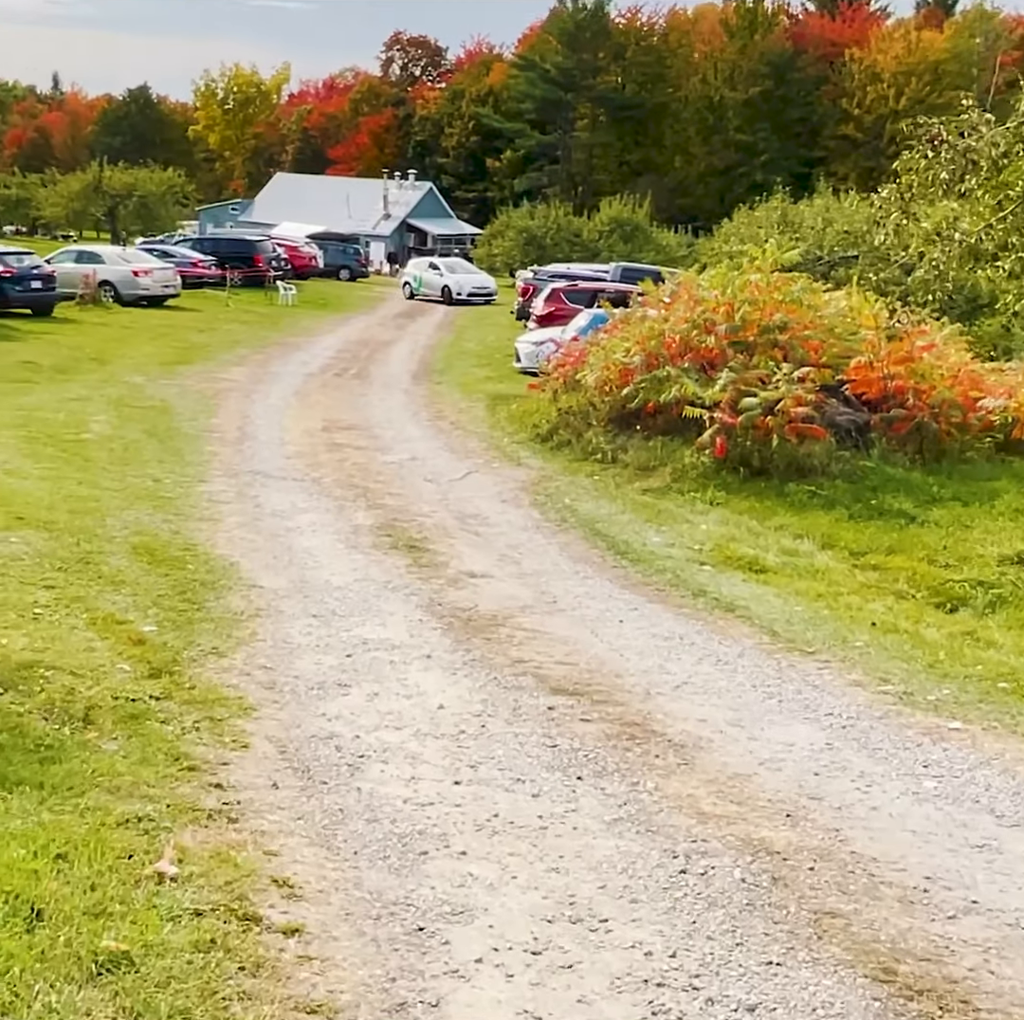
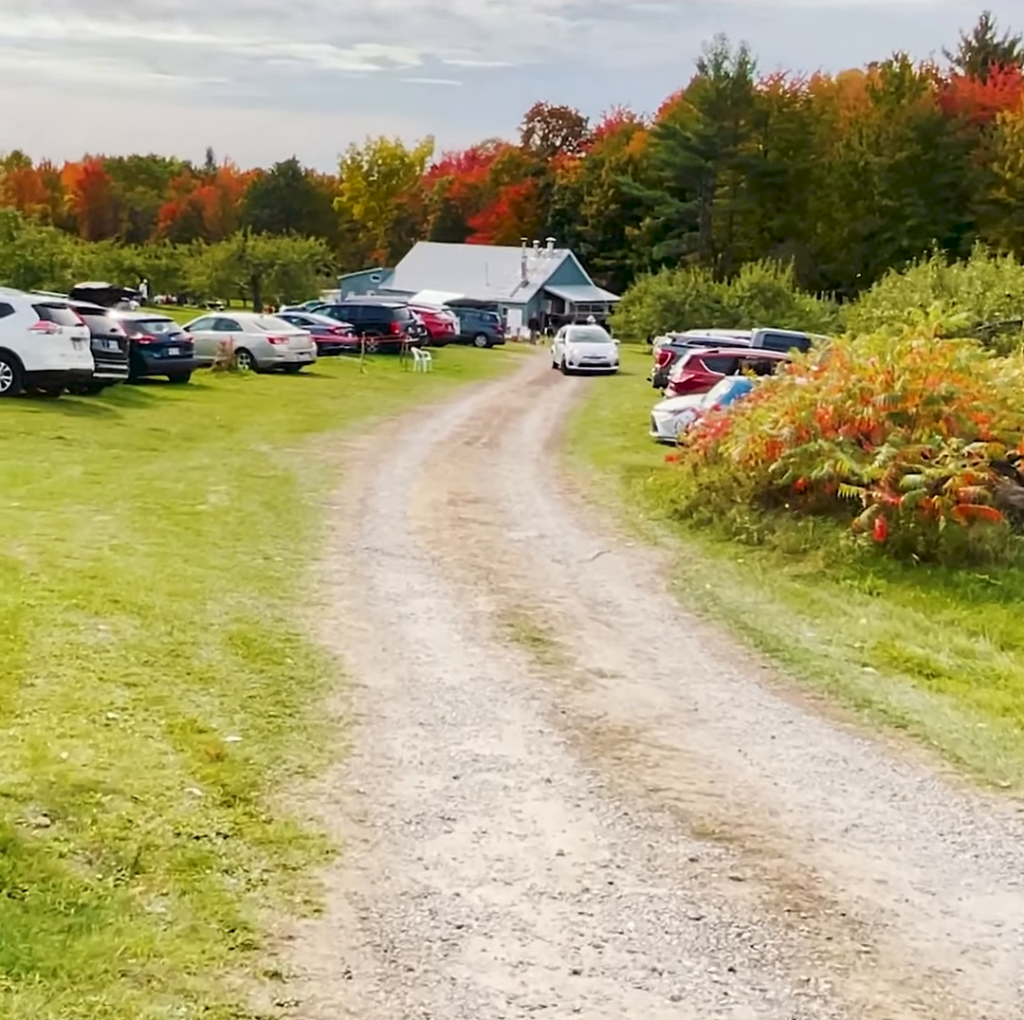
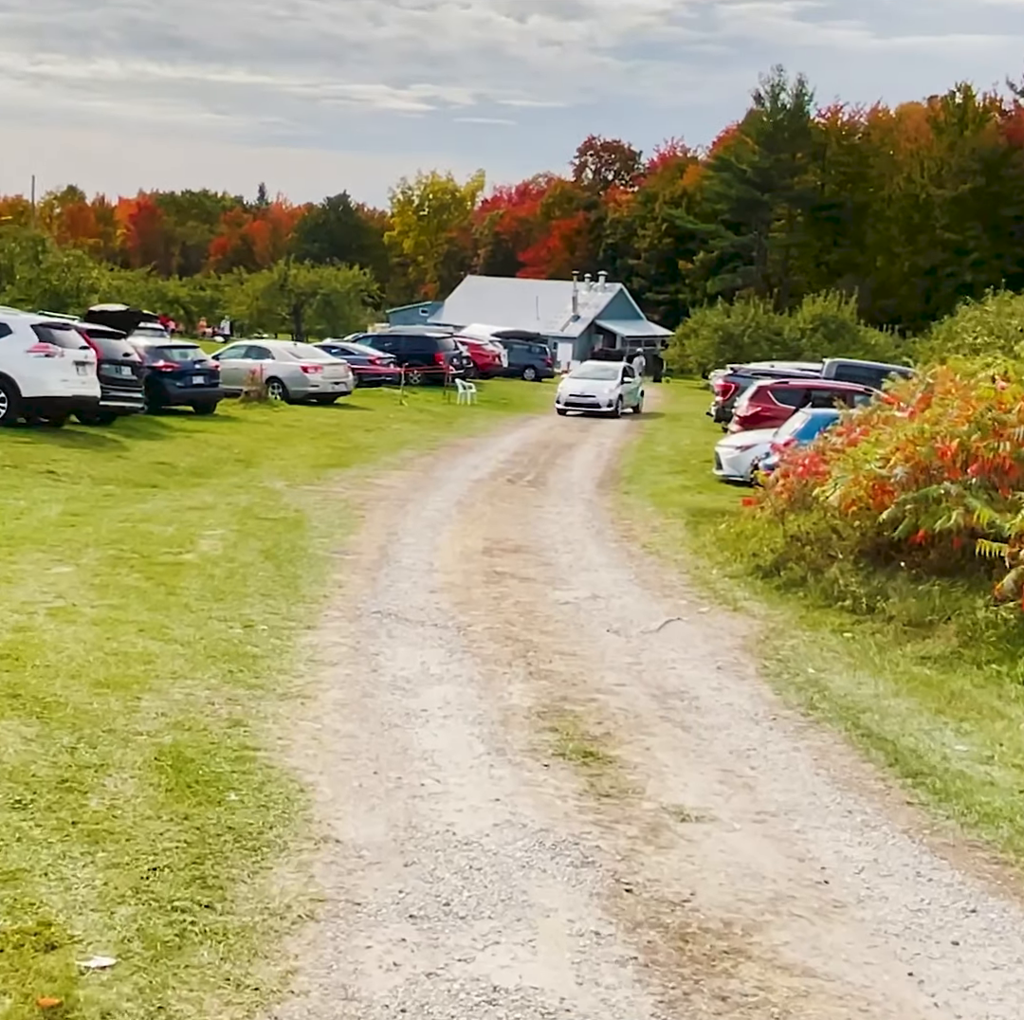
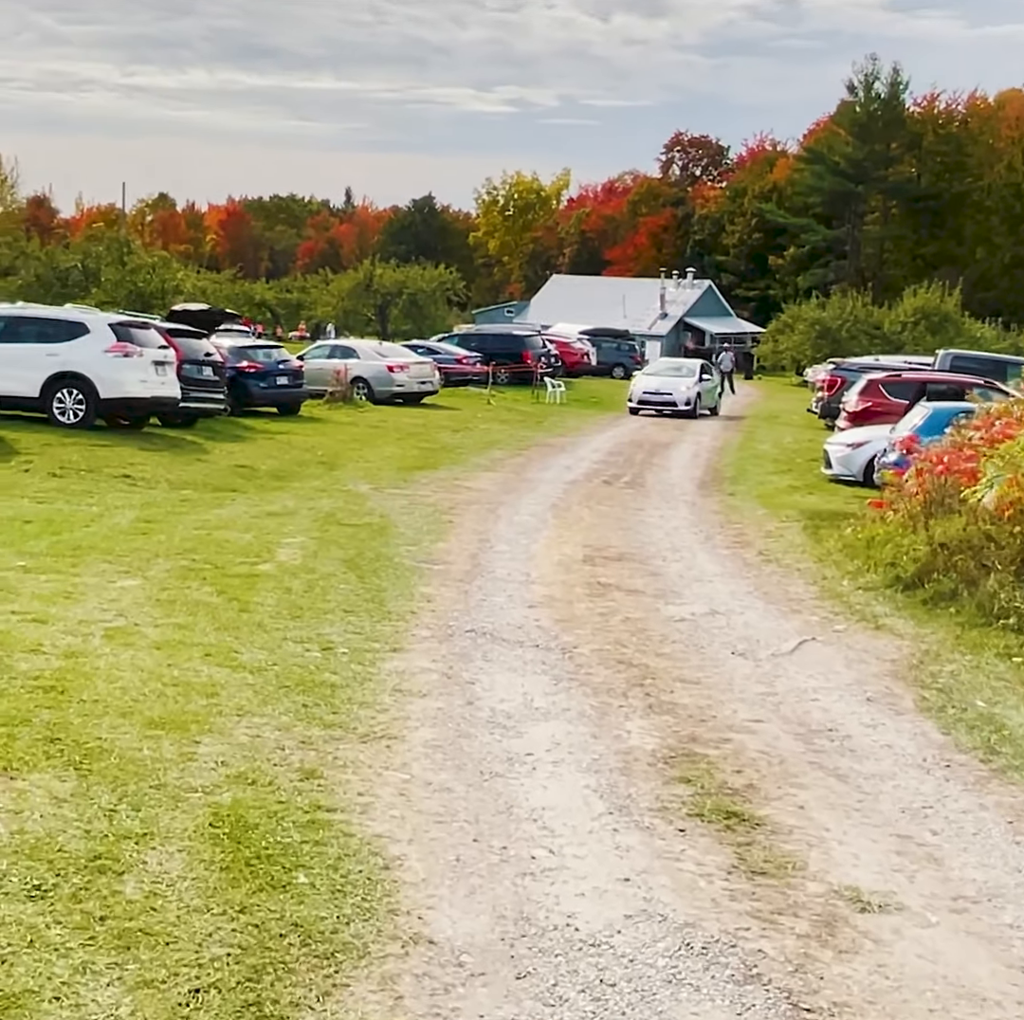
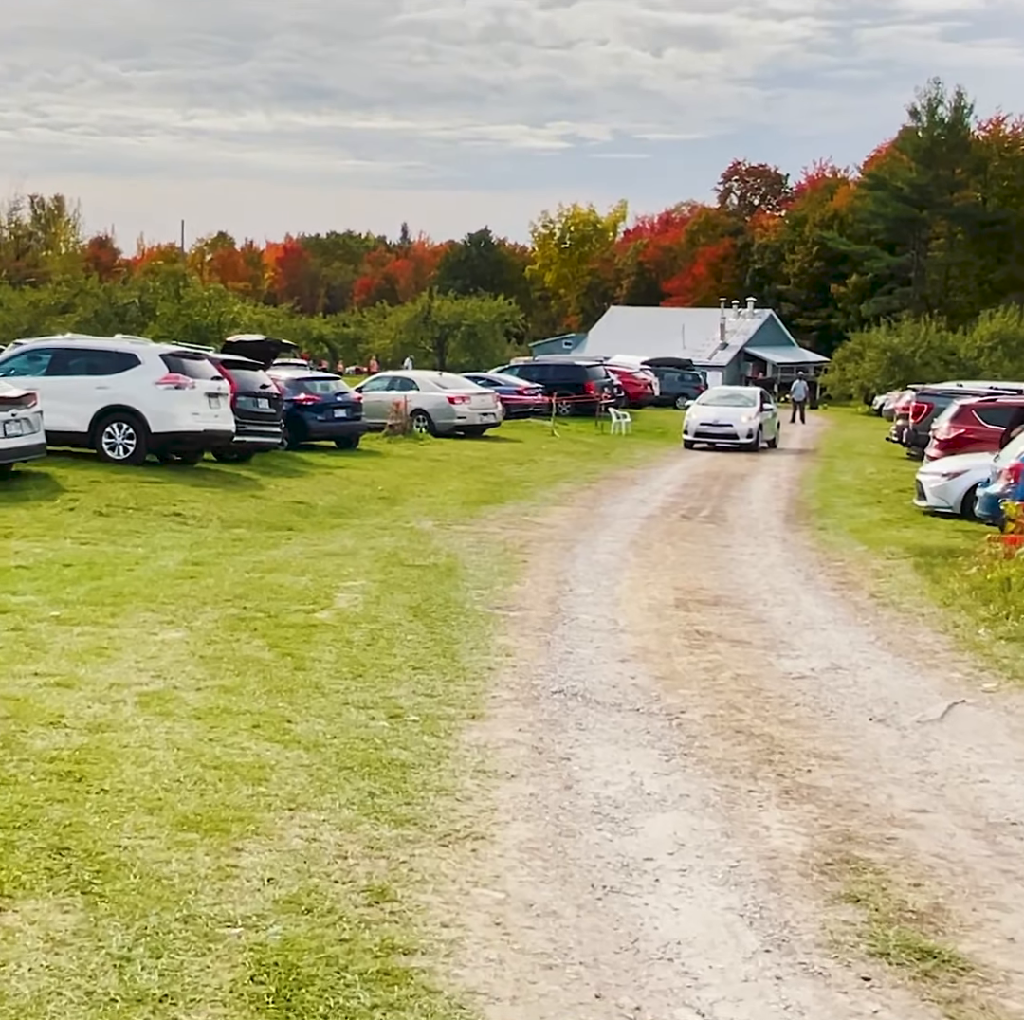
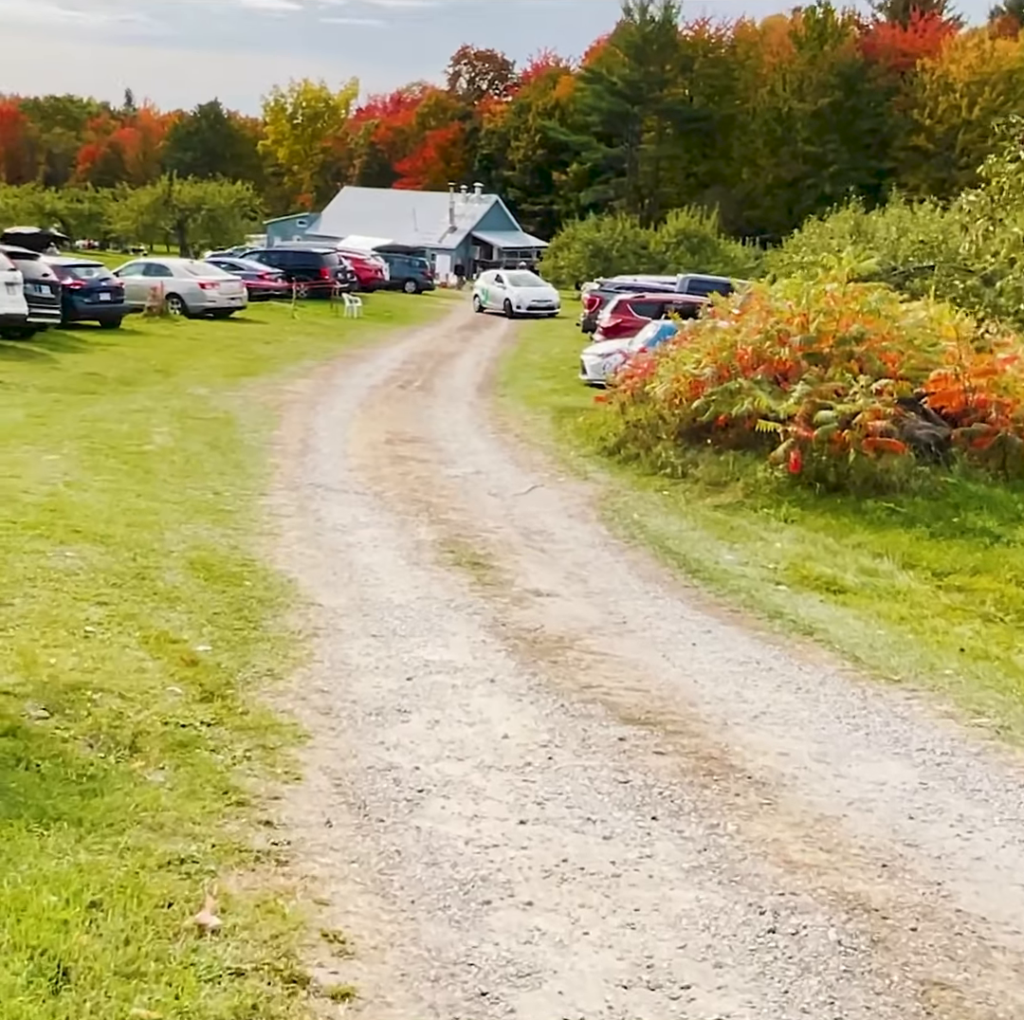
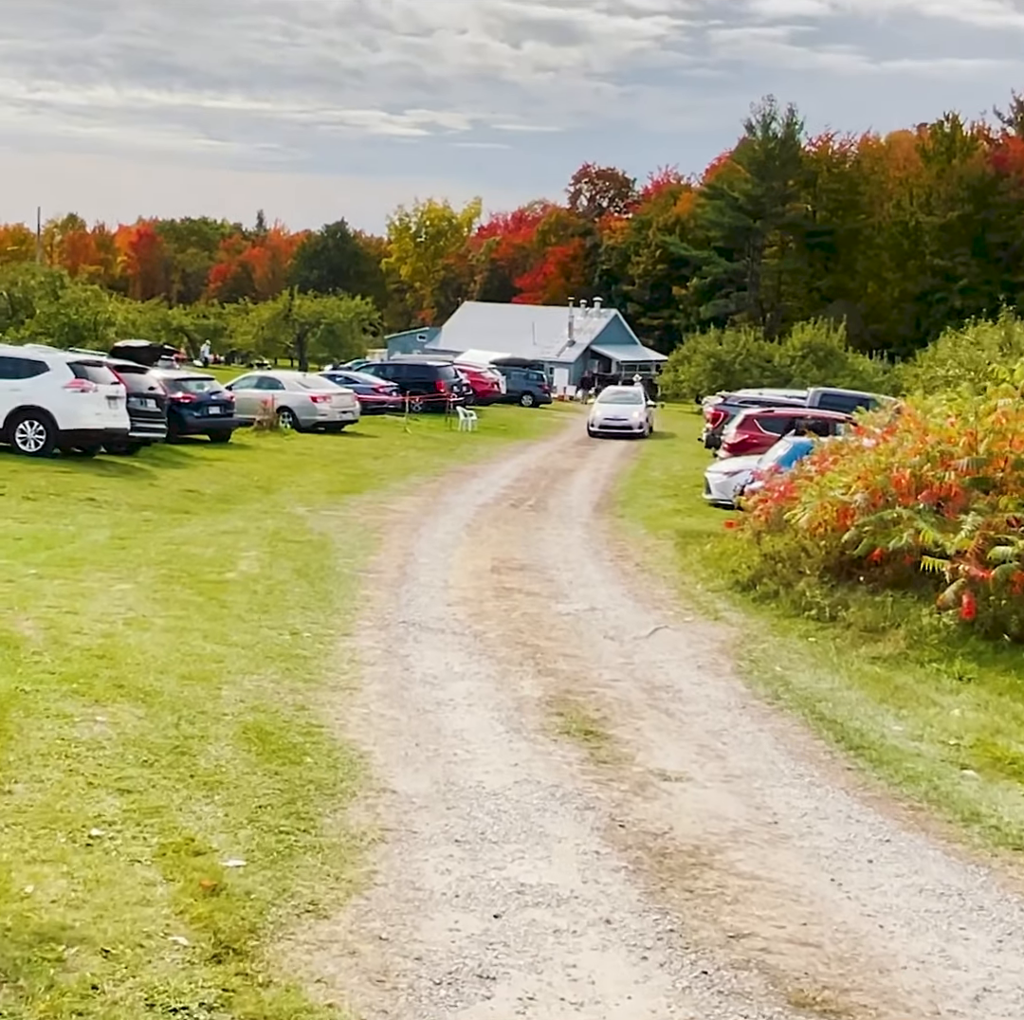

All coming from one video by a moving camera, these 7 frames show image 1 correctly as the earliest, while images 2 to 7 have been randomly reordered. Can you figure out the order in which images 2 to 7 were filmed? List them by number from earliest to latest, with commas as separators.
6, 2, 7, 3, 4, 5
